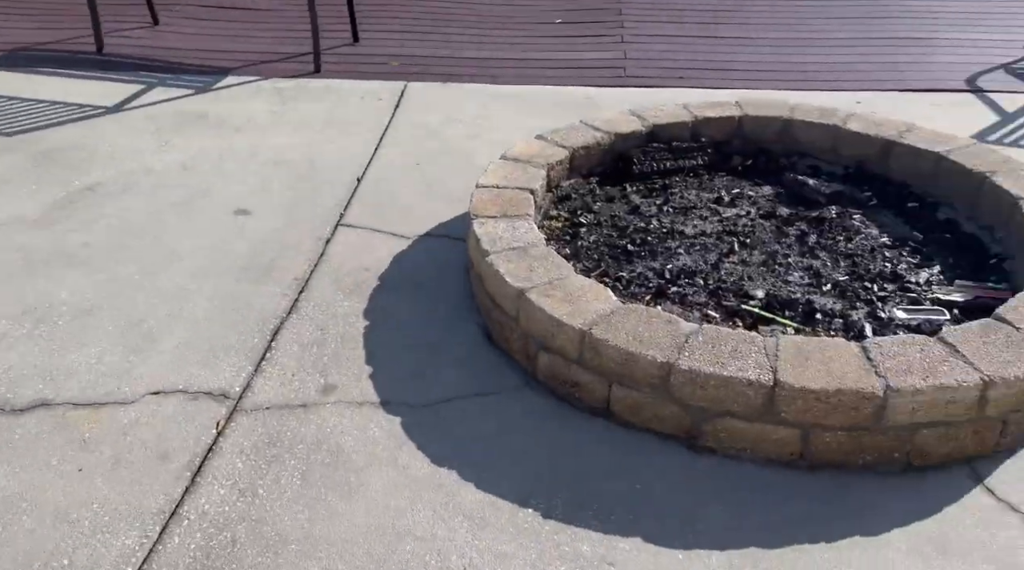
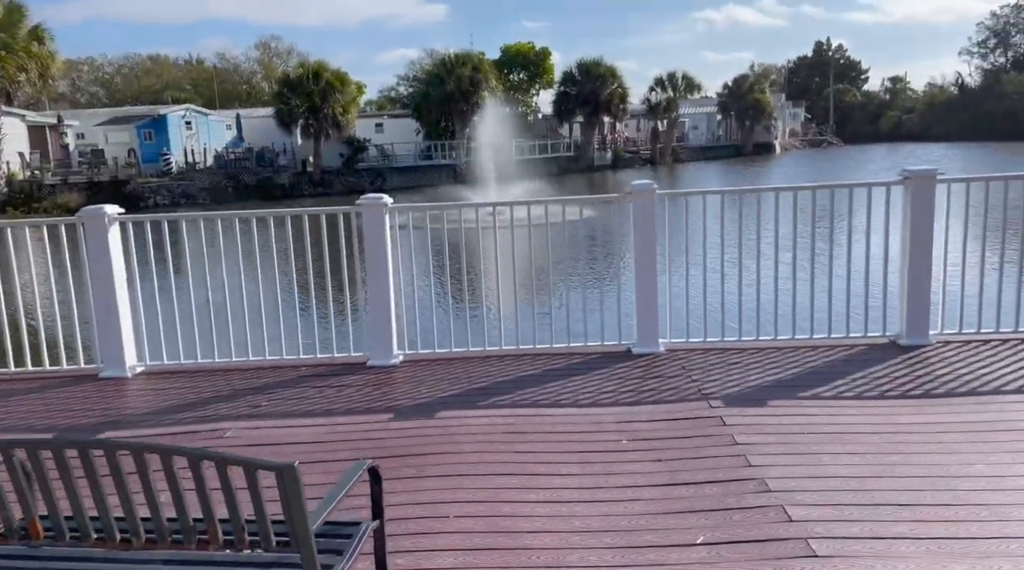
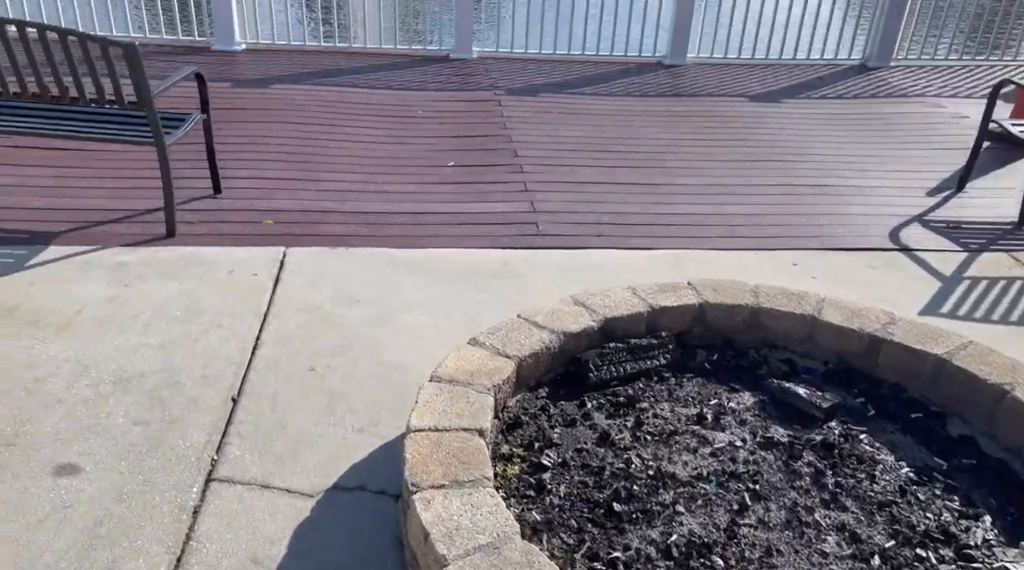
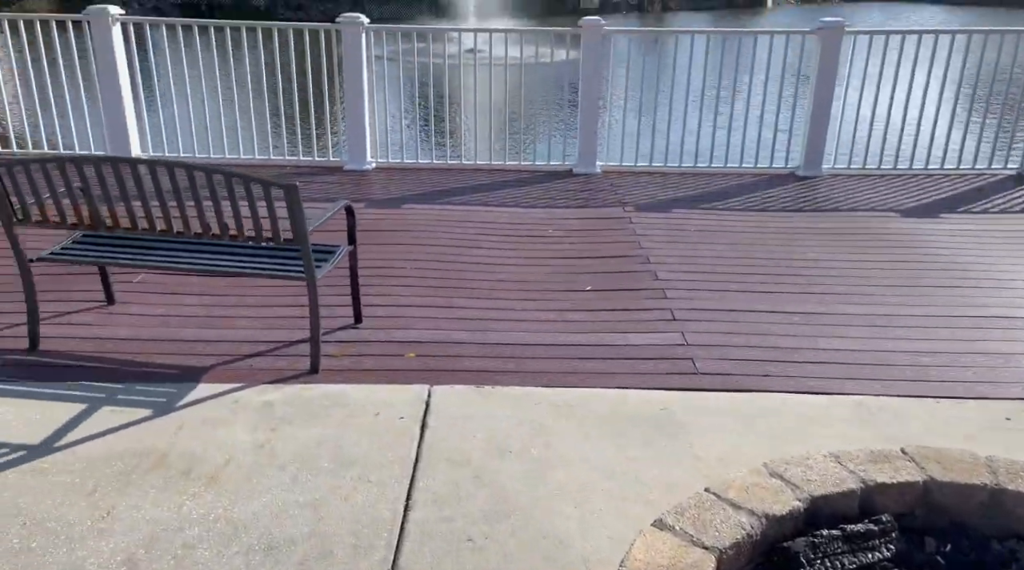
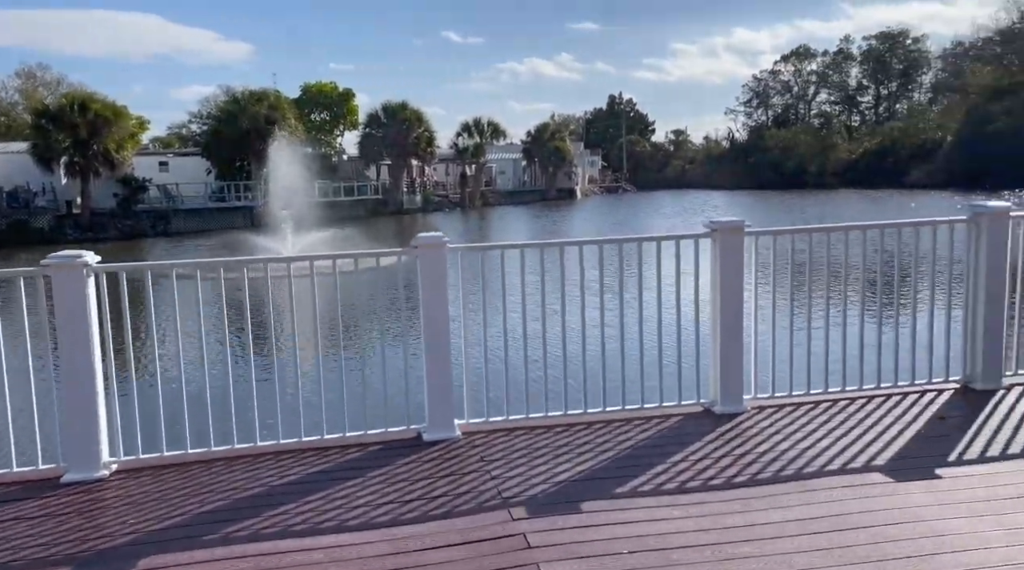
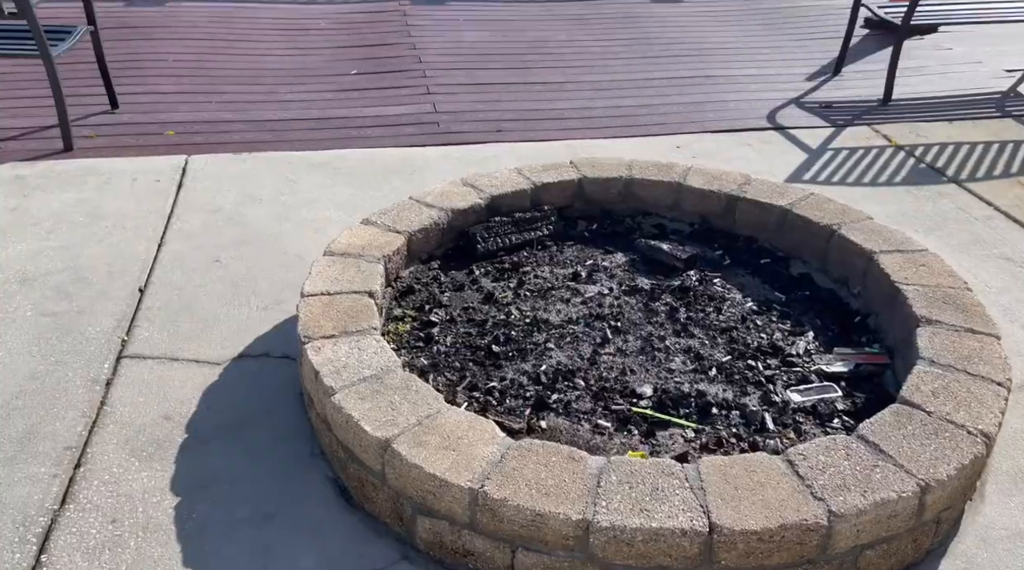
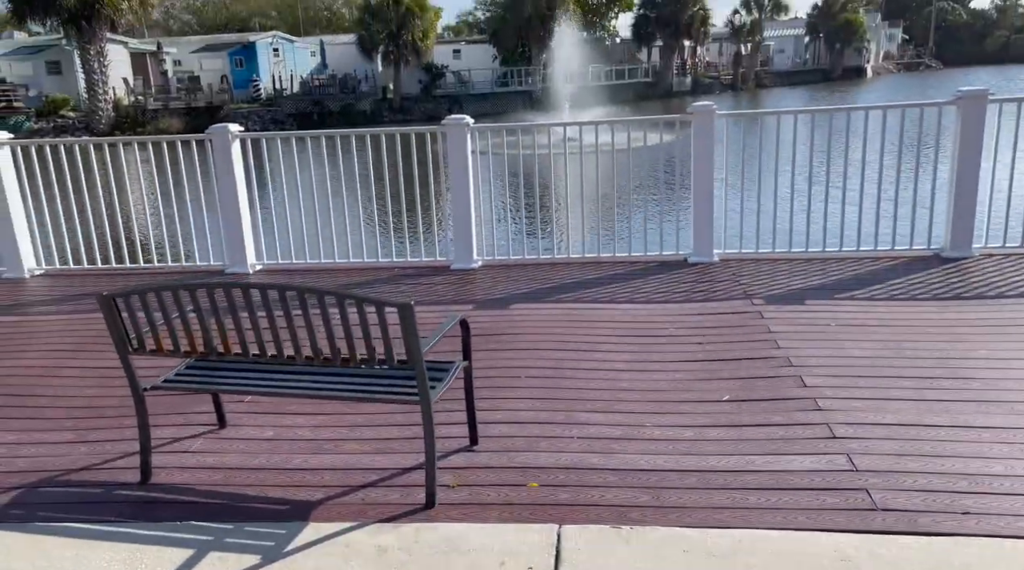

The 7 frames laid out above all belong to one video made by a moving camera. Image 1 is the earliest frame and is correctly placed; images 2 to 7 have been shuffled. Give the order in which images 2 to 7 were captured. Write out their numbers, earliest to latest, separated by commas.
6, 3, 4, 7, 2, 5
